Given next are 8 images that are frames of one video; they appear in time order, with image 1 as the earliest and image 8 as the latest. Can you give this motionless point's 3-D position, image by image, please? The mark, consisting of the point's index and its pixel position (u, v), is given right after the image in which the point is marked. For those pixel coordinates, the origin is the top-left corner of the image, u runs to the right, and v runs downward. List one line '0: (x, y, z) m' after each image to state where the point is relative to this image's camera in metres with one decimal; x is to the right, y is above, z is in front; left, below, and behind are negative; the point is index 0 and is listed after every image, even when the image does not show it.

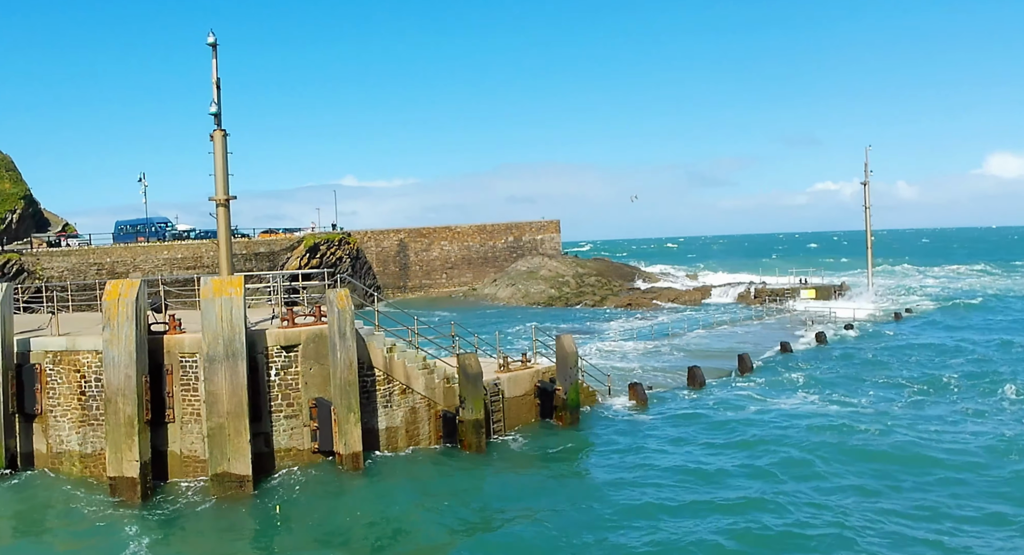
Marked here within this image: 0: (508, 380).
0: (-0.1, -2.2, +19.6) m
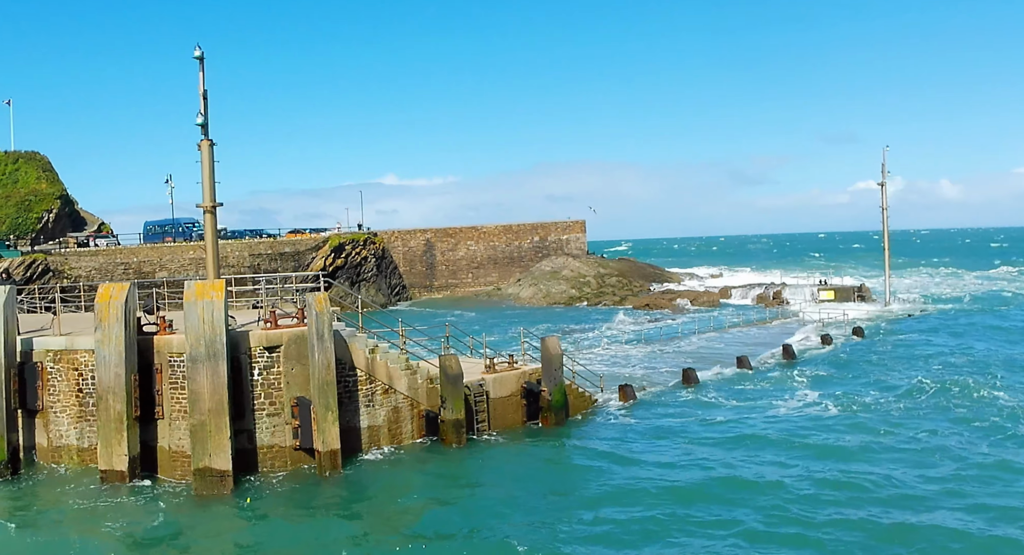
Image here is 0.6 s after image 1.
0: (-0.4, -2.3, +20.1) m
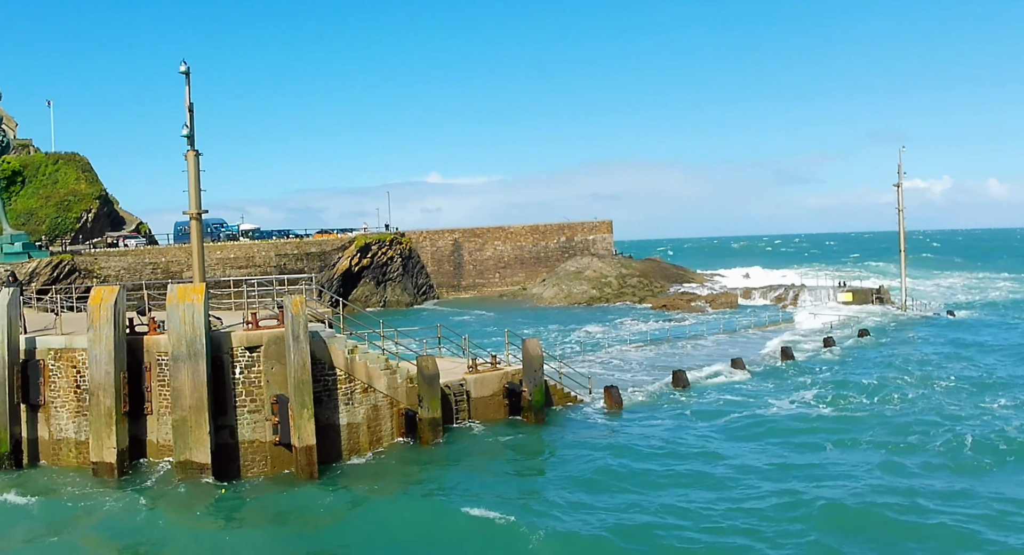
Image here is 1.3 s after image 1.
0: (-0.8, -2.3, +20.8) m
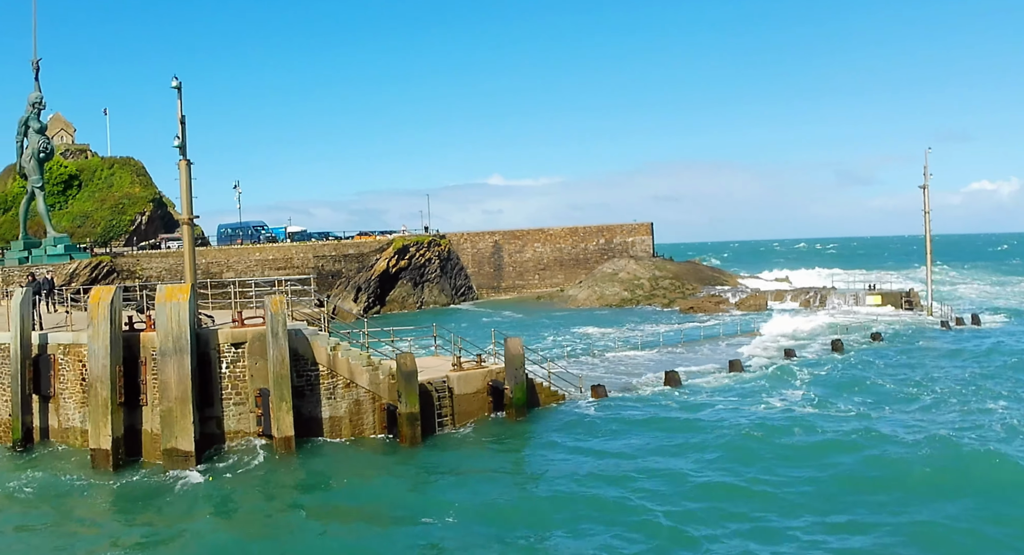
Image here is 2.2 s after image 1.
0: (-1.3, -2.4, +21.6) m
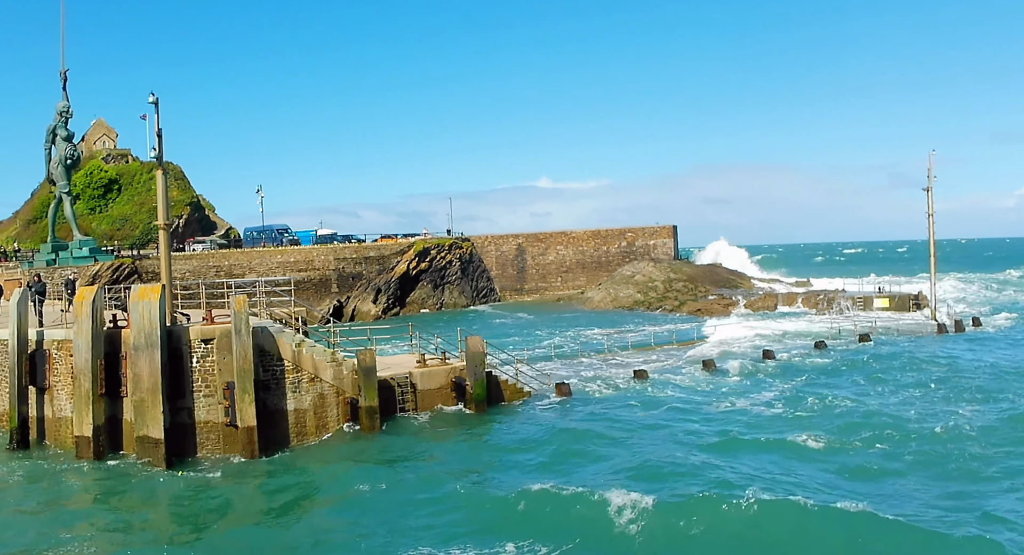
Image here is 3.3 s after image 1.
0: (-2.3, -2.4, +23.0) m
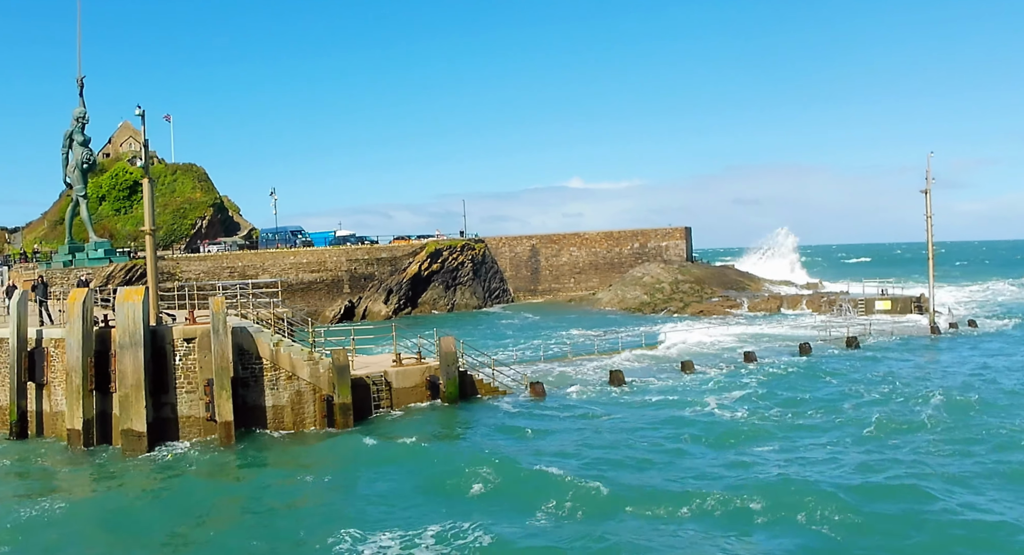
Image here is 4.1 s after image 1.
0: (-3.1, -2.5, +24.1) m
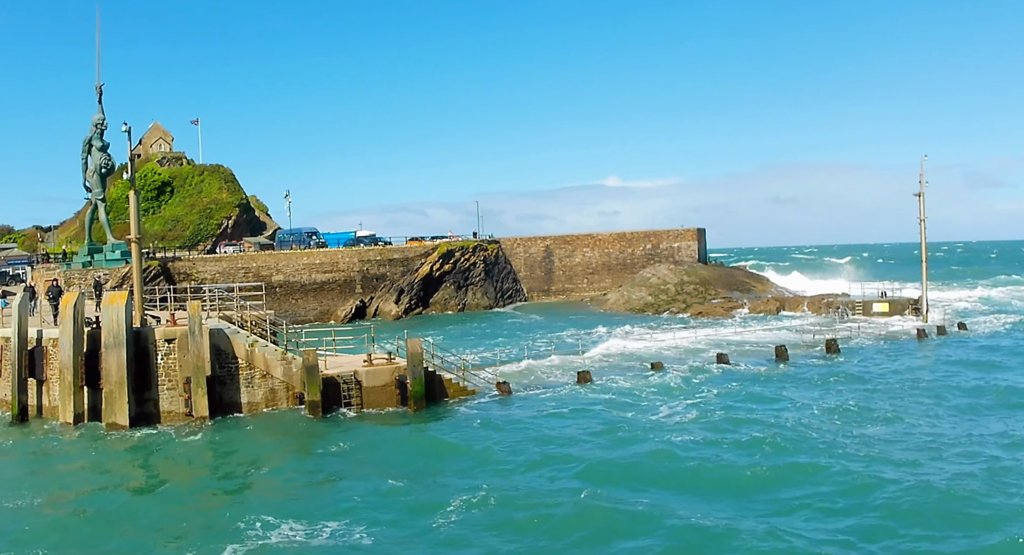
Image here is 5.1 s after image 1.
0: (-4.1, -2.7, +25.8) m
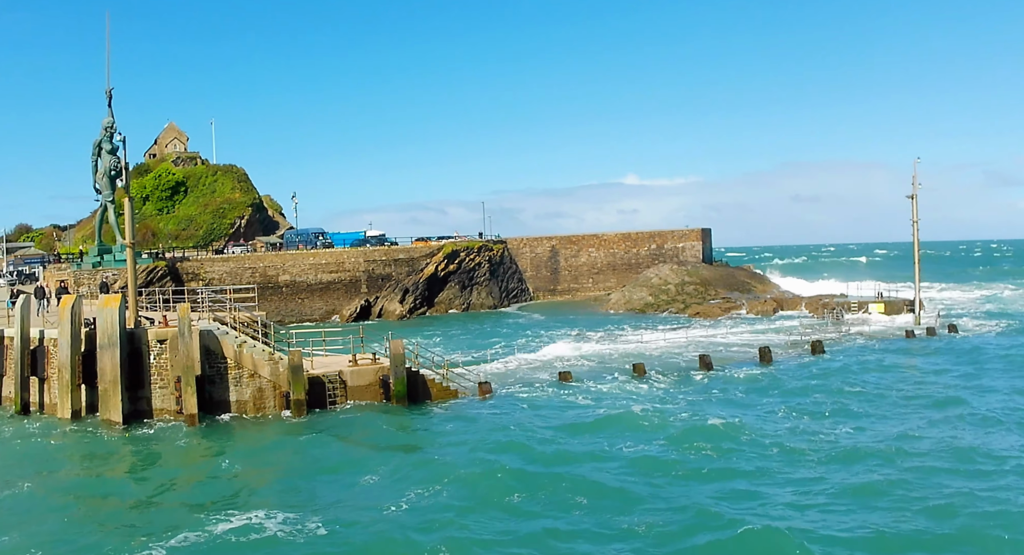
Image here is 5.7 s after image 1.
0: (-4.7, -2.8, +26.9) m
